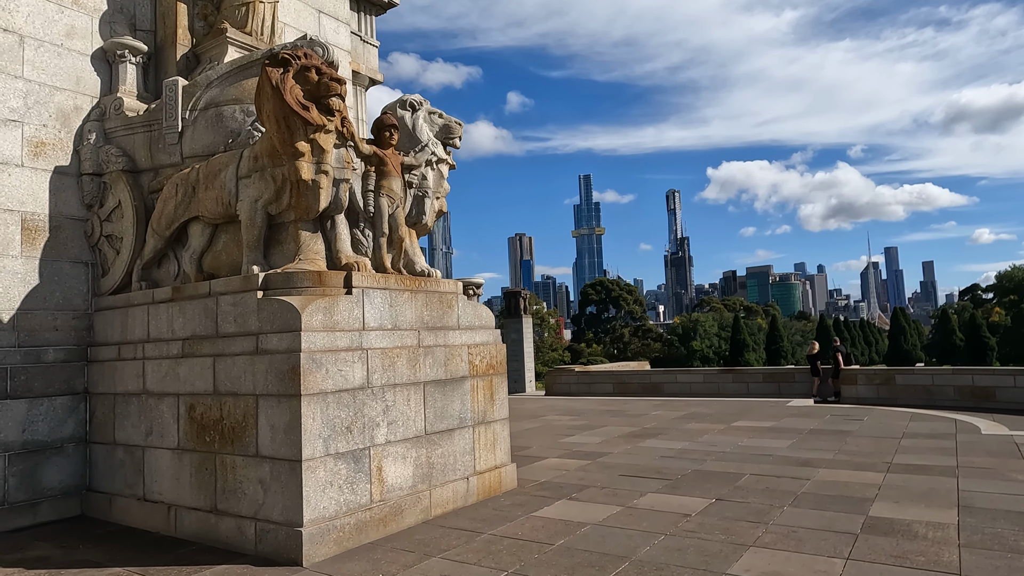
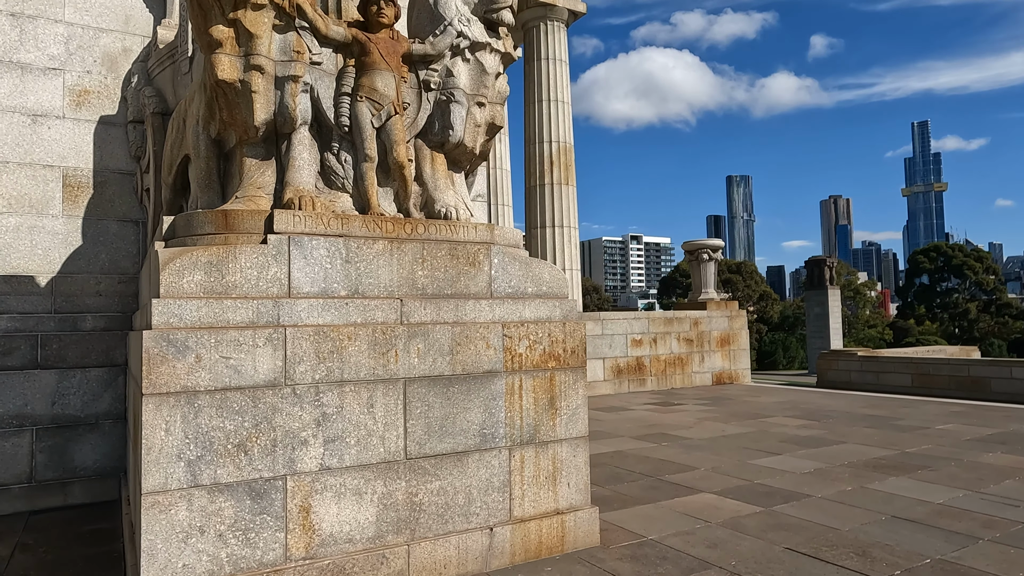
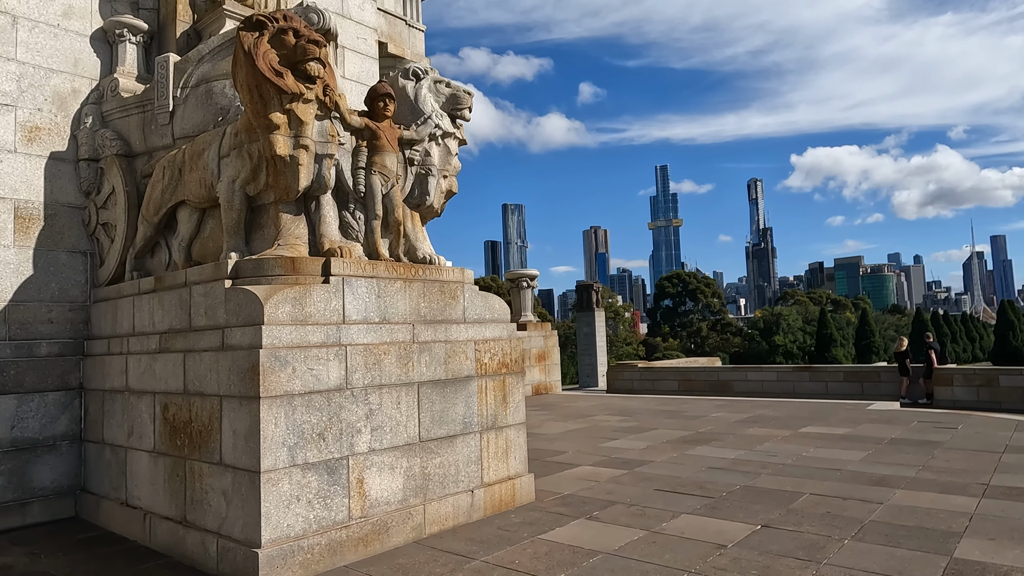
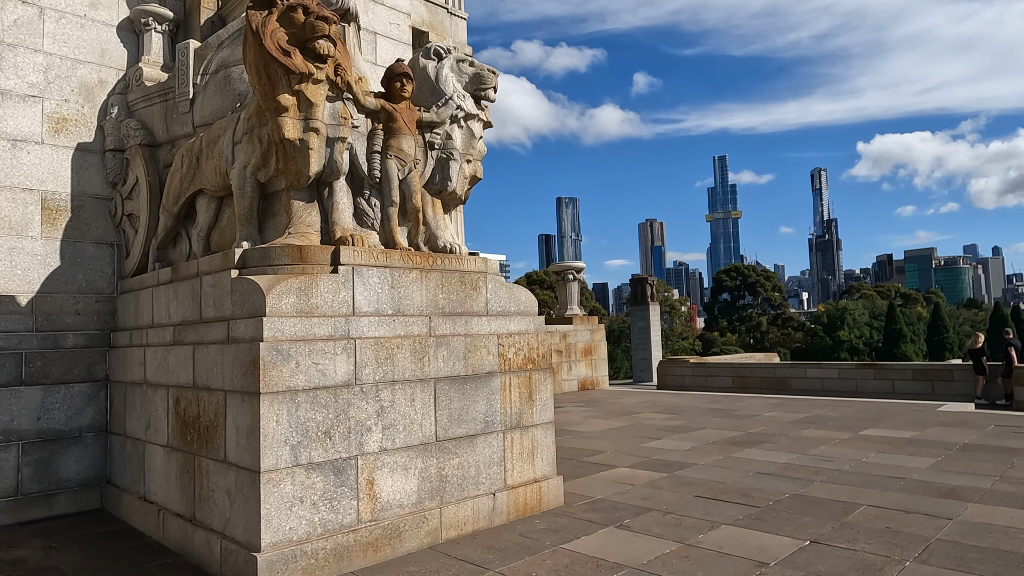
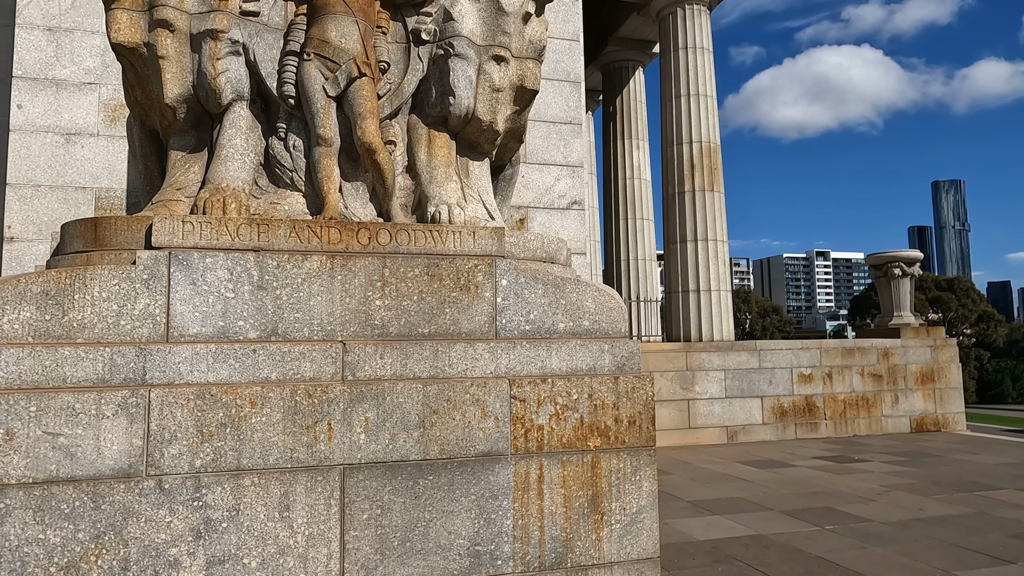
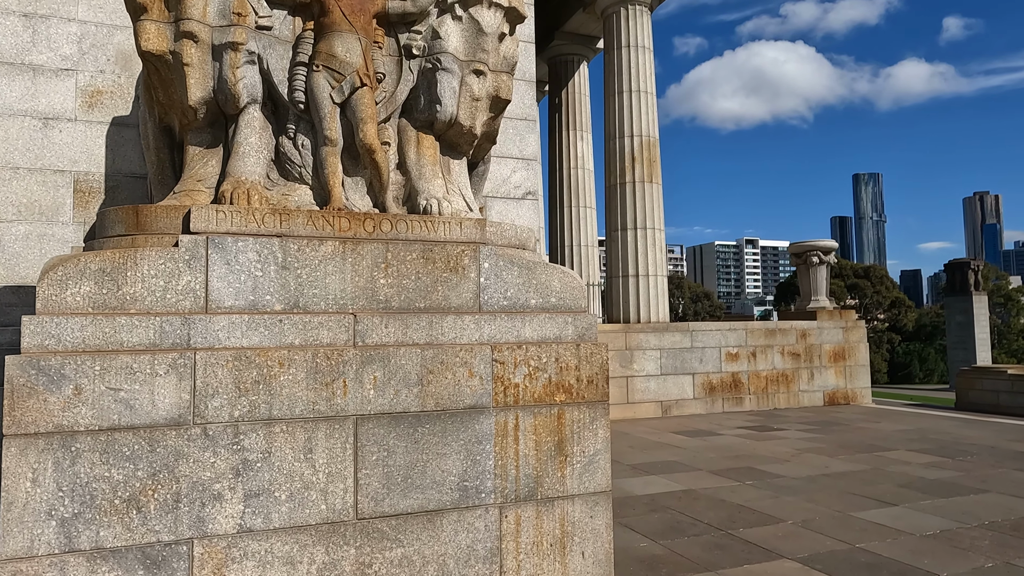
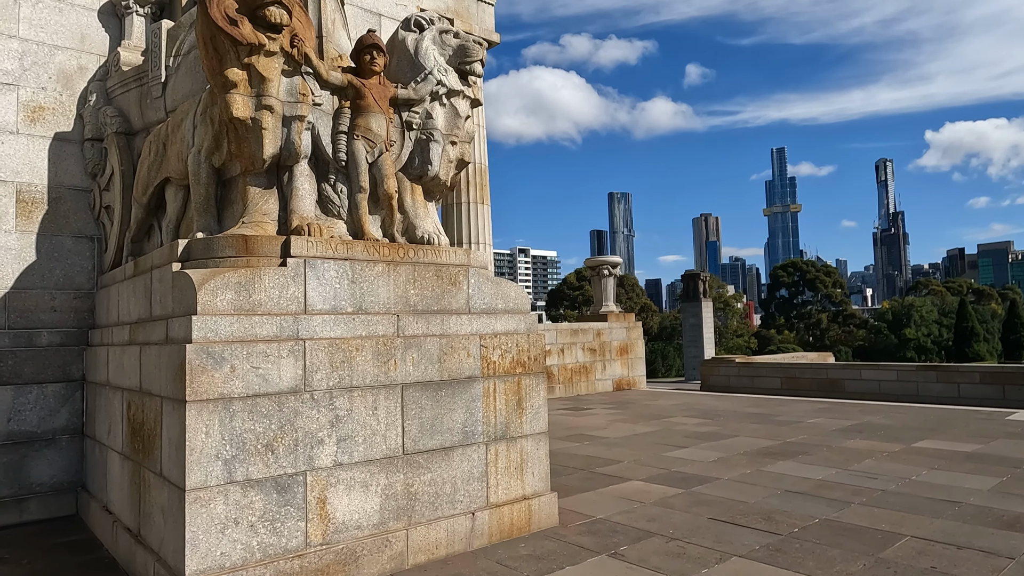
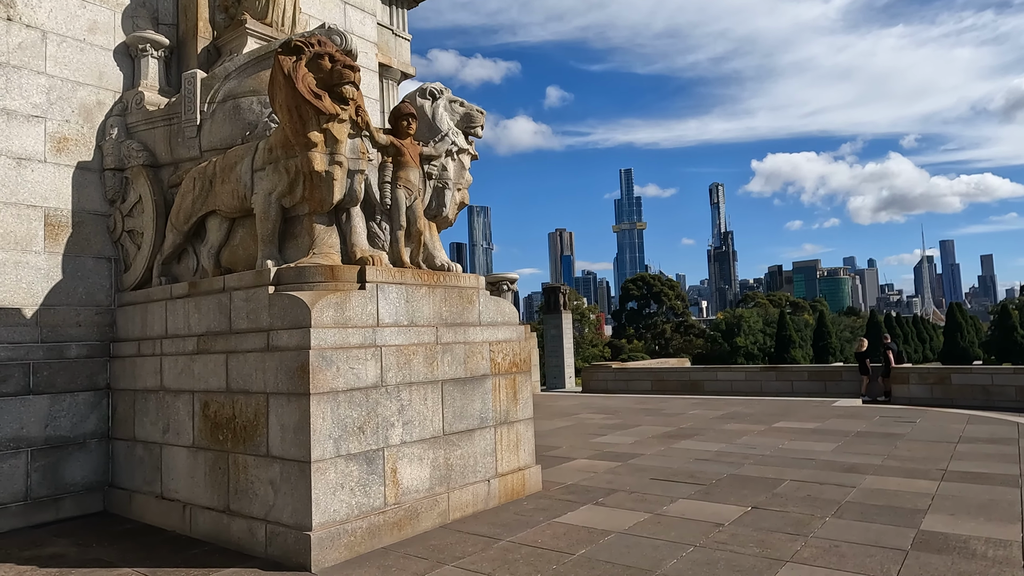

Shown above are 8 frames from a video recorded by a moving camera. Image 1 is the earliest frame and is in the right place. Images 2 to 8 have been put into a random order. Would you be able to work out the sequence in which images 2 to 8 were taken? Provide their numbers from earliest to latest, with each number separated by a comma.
8, 3, 4, 7, 2, 6, 5
